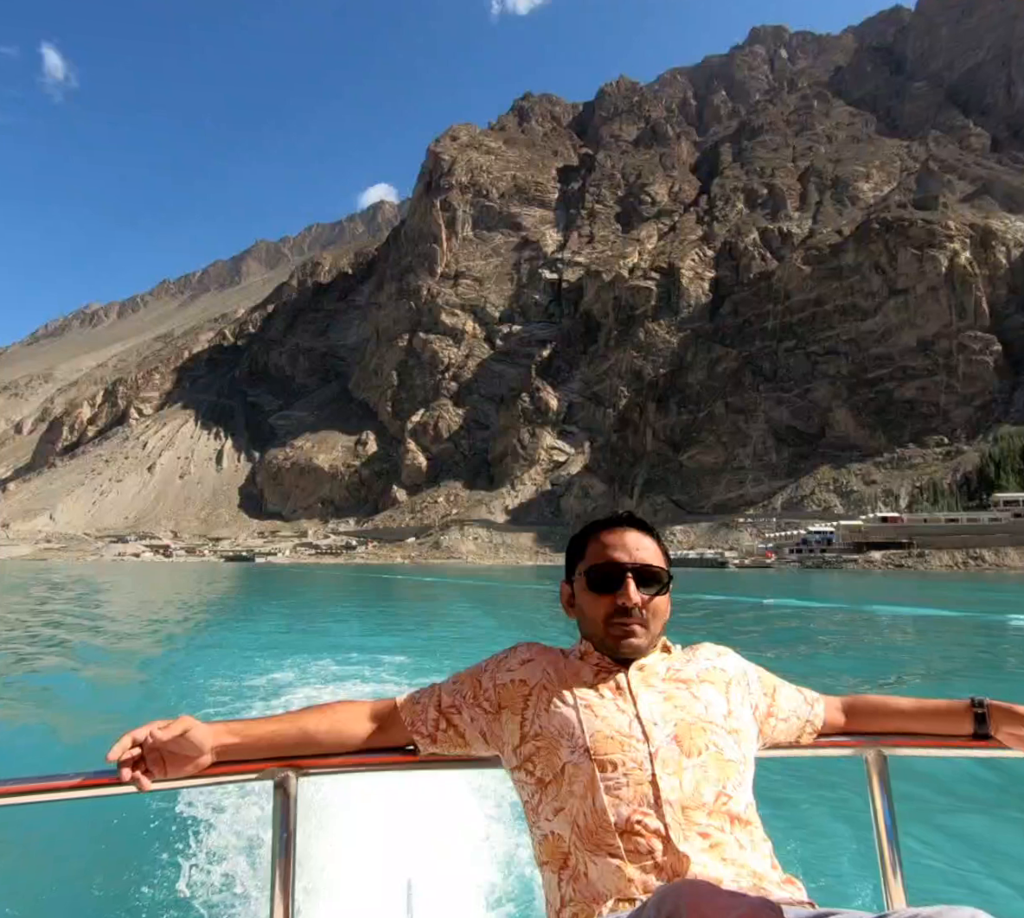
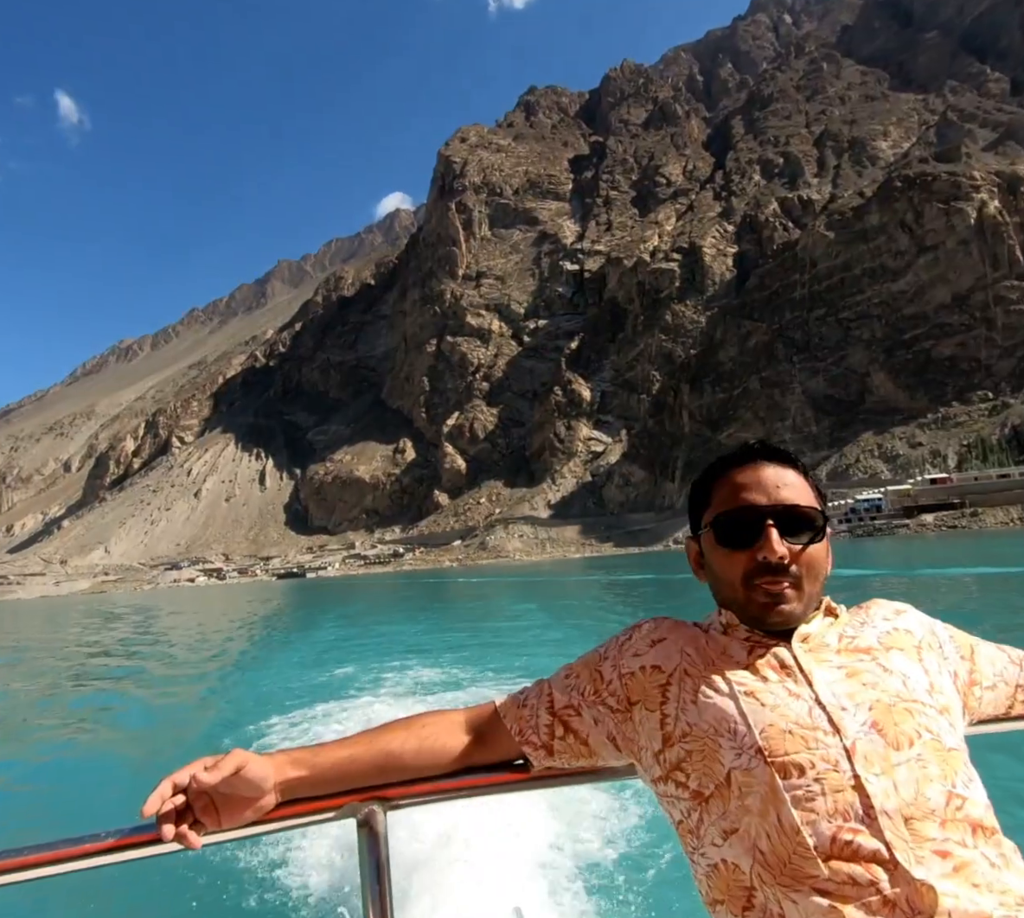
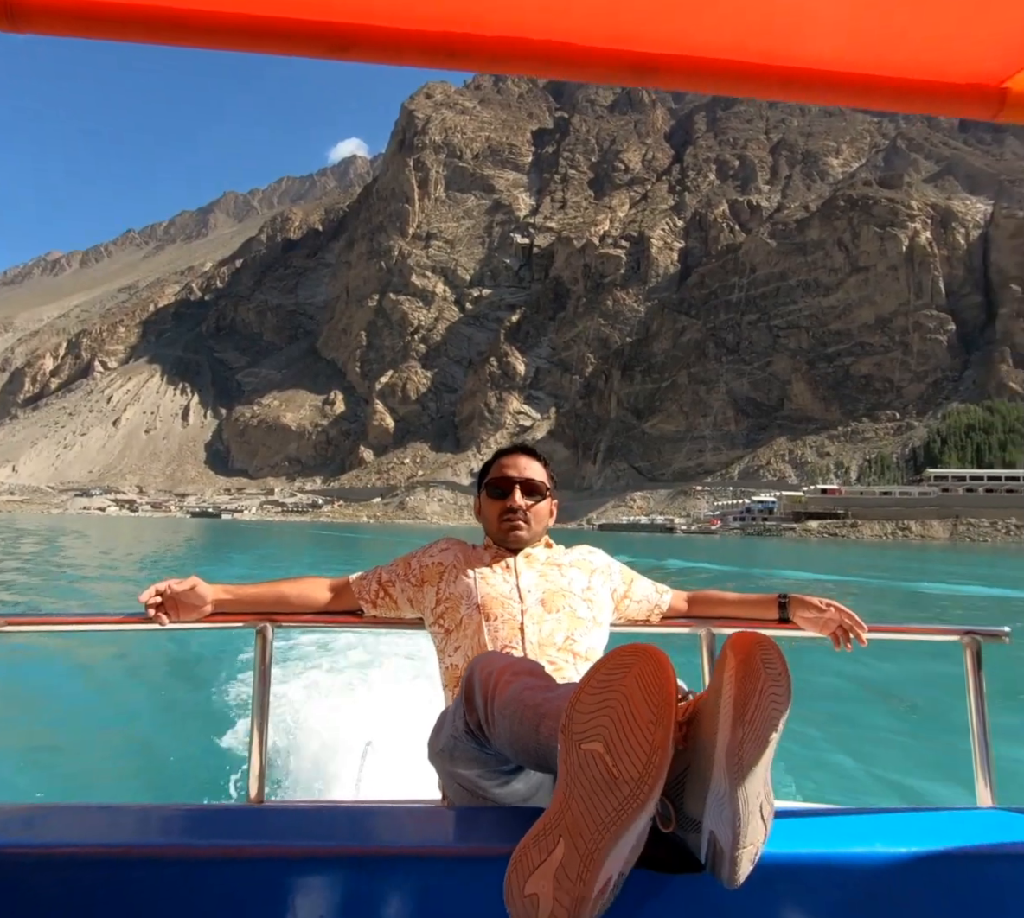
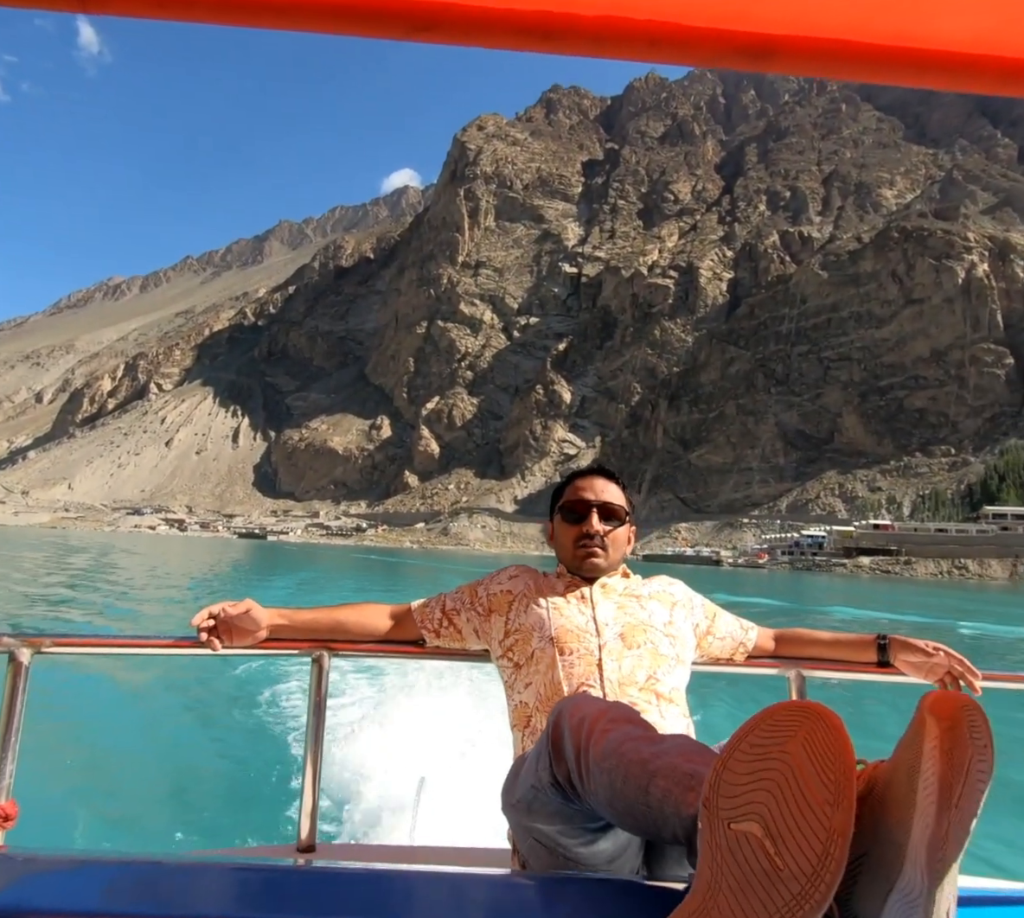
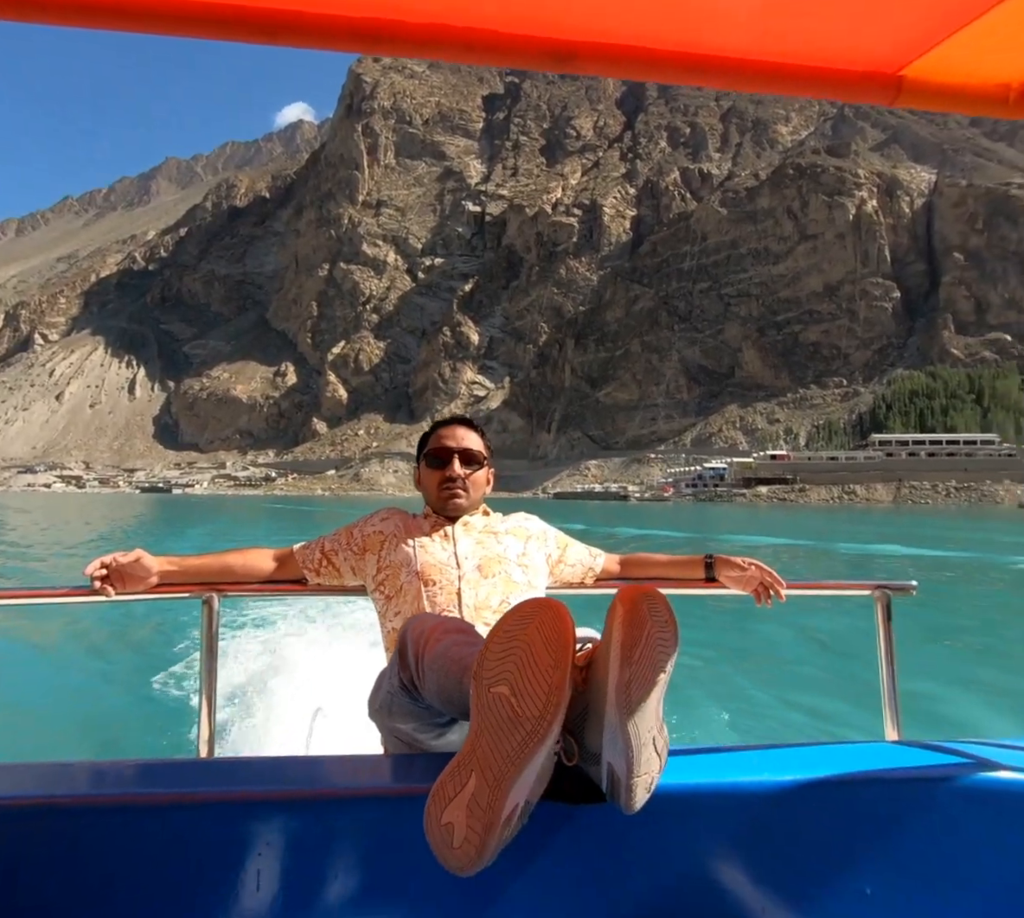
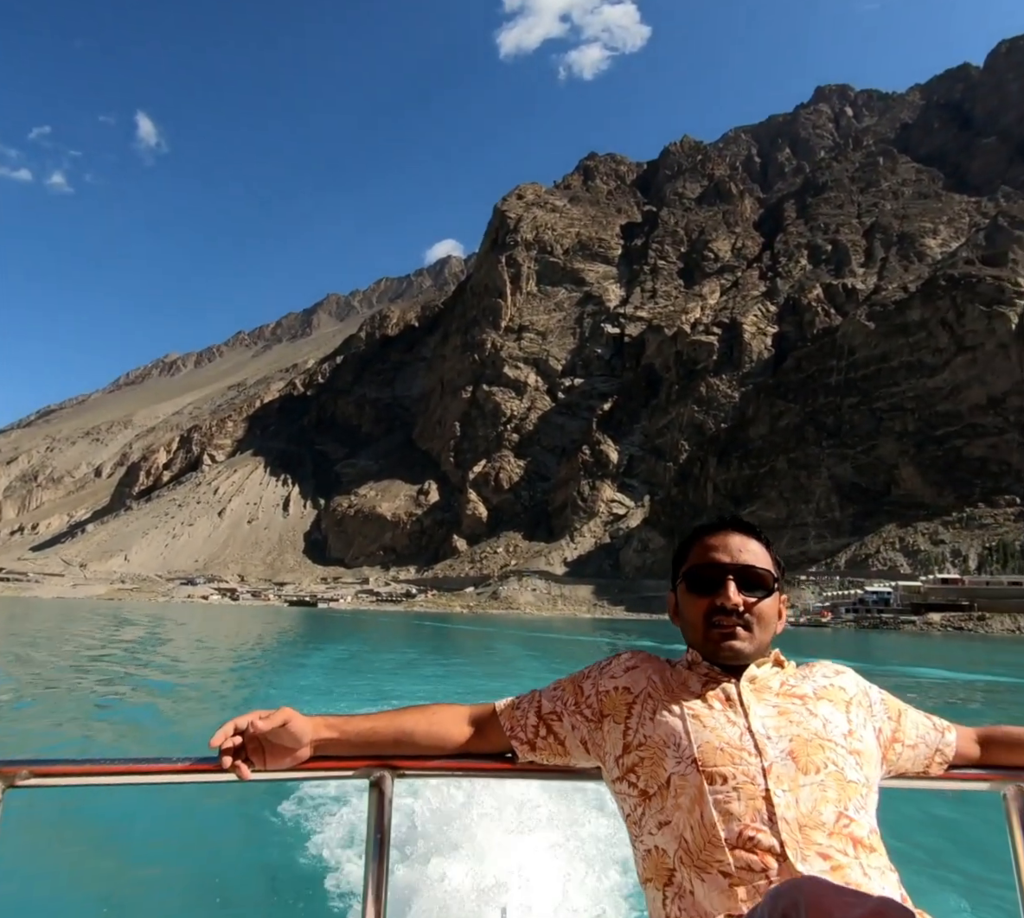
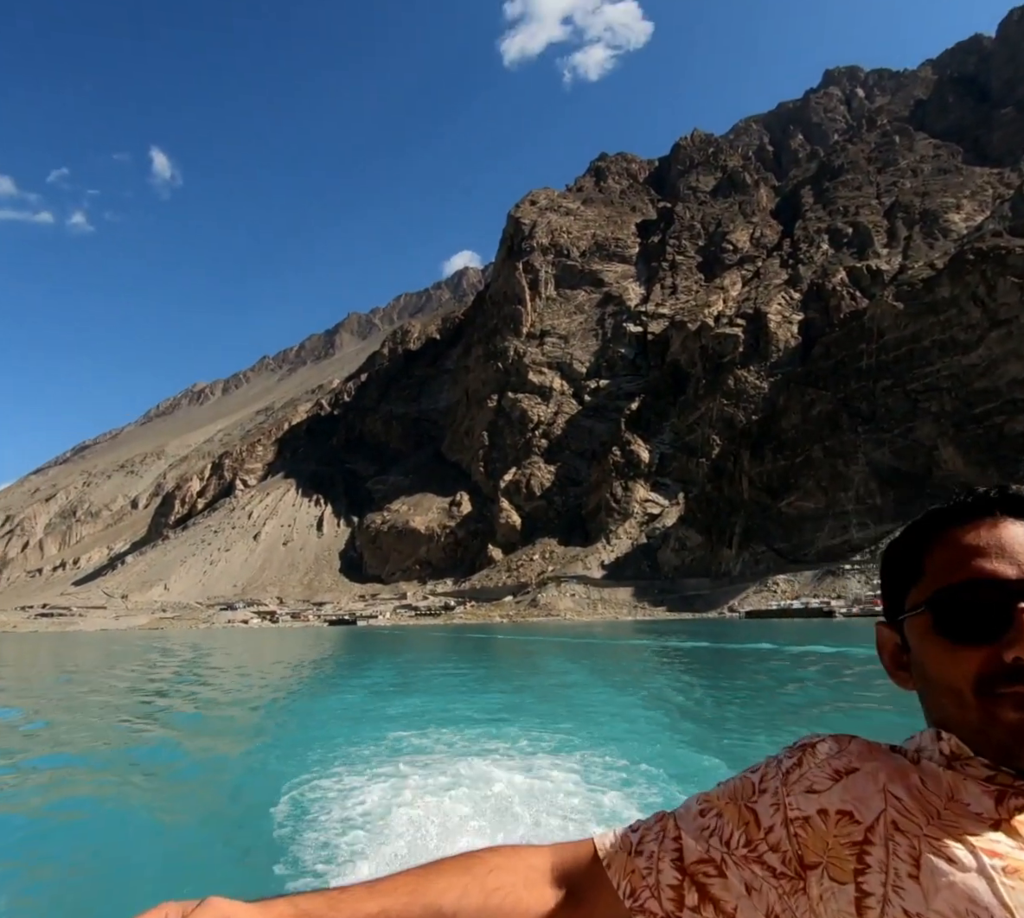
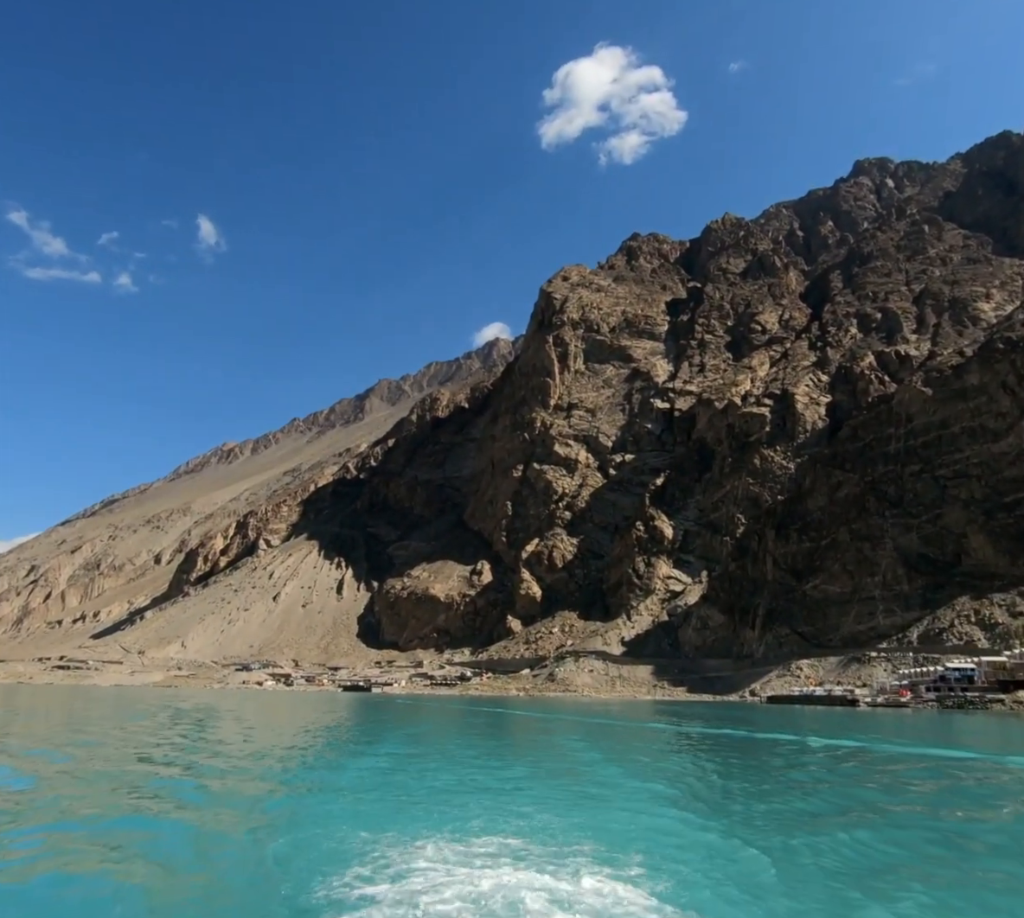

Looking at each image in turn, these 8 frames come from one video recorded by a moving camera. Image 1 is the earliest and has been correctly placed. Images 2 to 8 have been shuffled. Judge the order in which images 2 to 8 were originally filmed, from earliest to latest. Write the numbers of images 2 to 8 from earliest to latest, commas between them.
2, 7, 8, 6, 4, 3, 5
